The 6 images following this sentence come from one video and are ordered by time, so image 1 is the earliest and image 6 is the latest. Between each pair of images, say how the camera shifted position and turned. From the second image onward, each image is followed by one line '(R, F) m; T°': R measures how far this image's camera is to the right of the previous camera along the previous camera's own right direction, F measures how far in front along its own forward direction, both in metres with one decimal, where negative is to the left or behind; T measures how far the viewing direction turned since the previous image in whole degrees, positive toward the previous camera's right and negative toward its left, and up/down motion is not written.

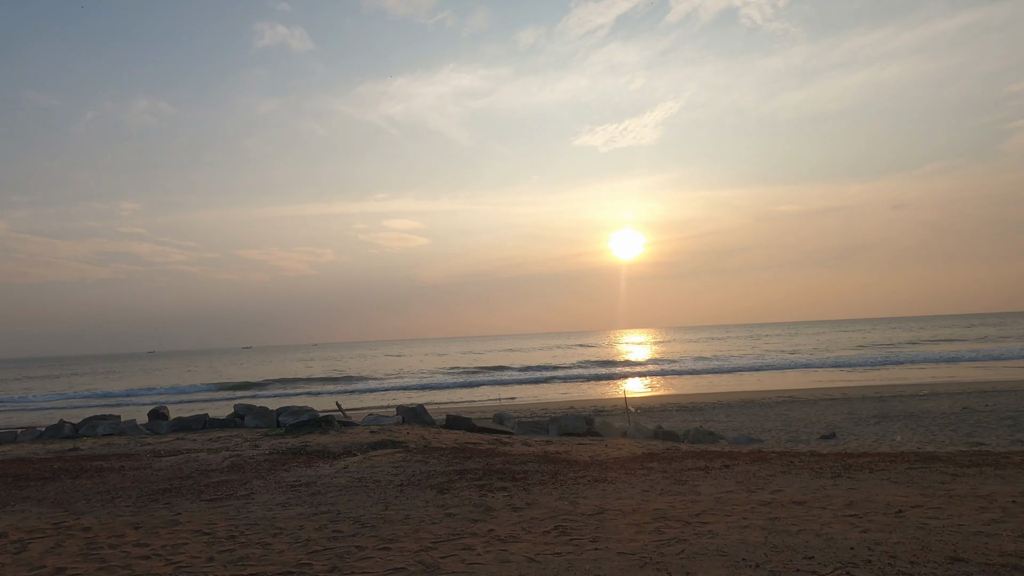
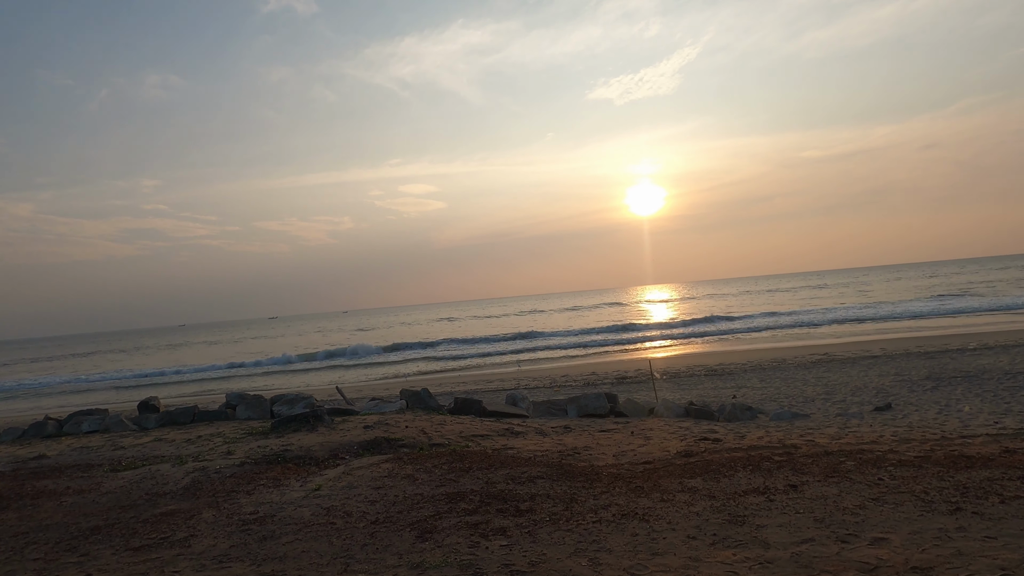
(+0.2, +1.3) m; -2°
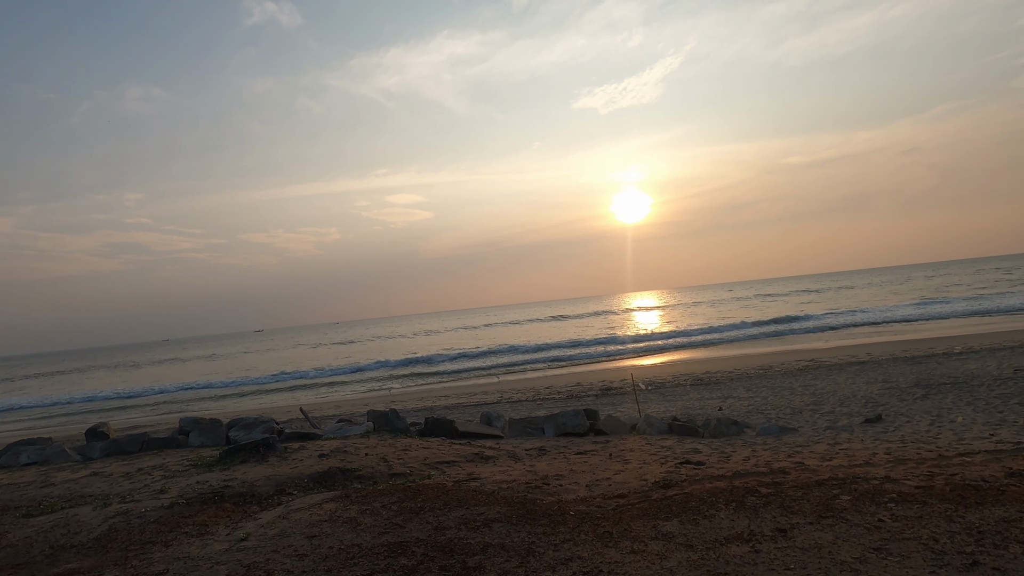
(+0.3, +0.6) m; +1°
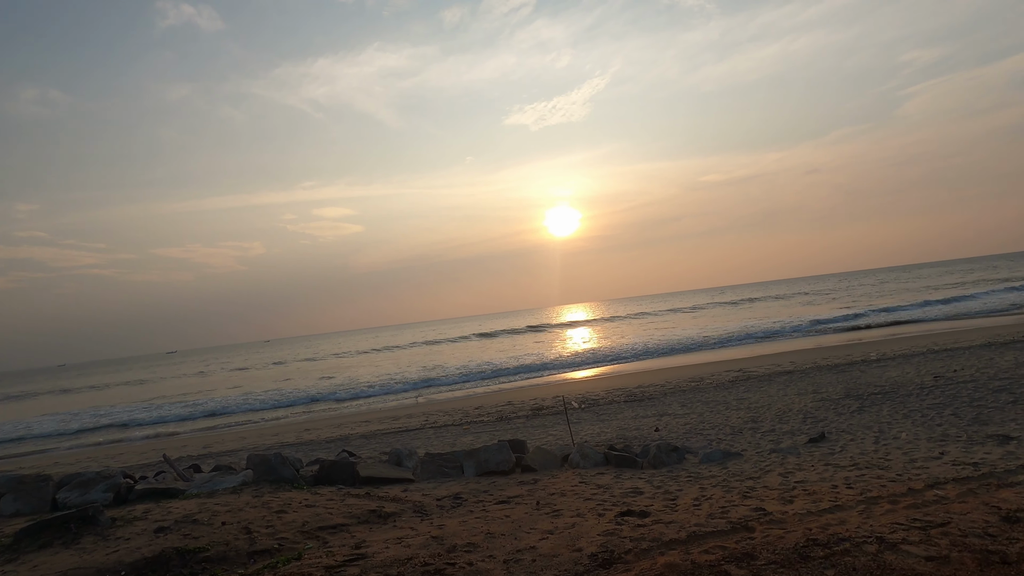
(+0.4, +1.4) m; +7°
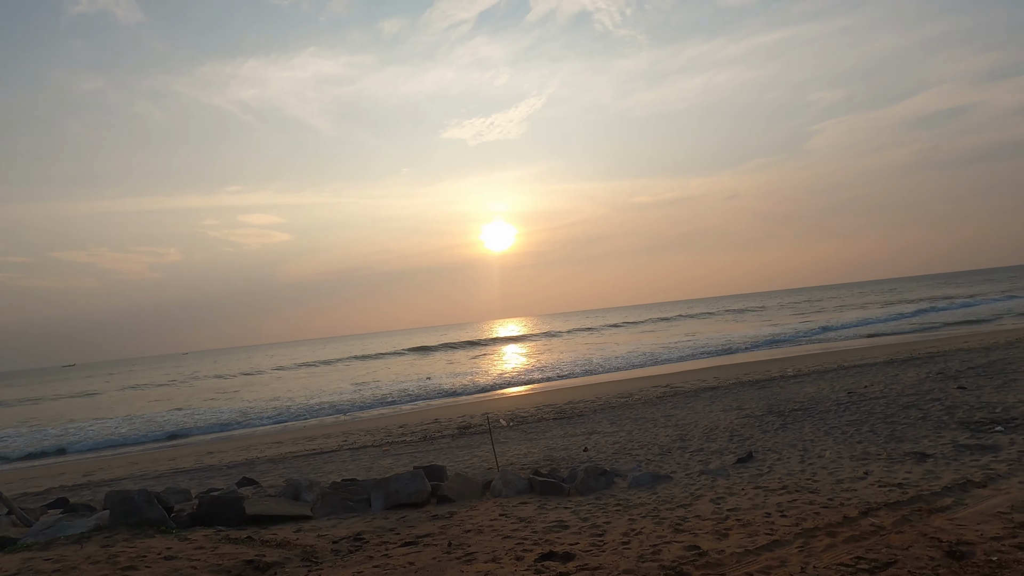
(+0.2, +0.7) m; +7°
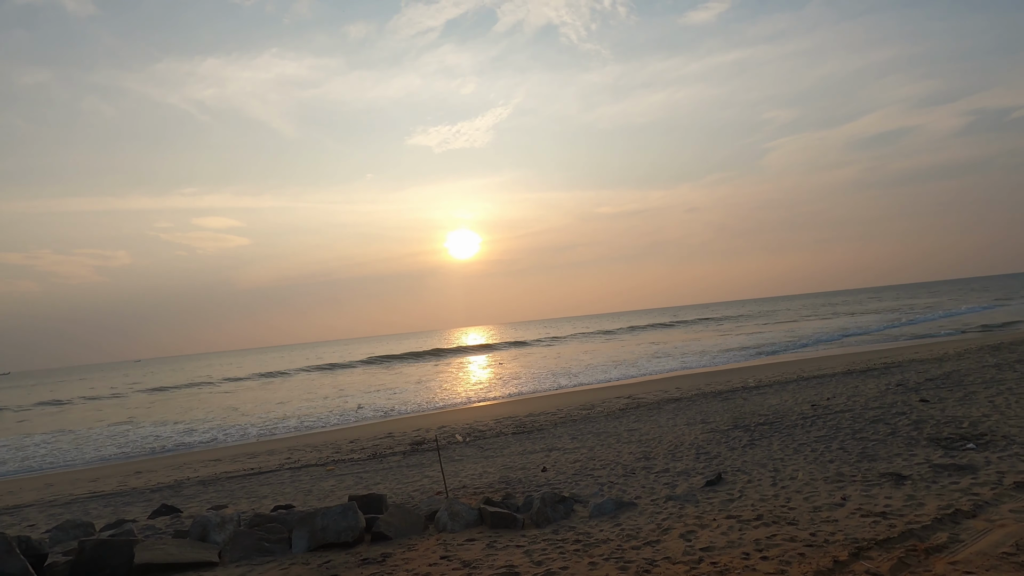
(+0.2, +0.9) m; +4°
